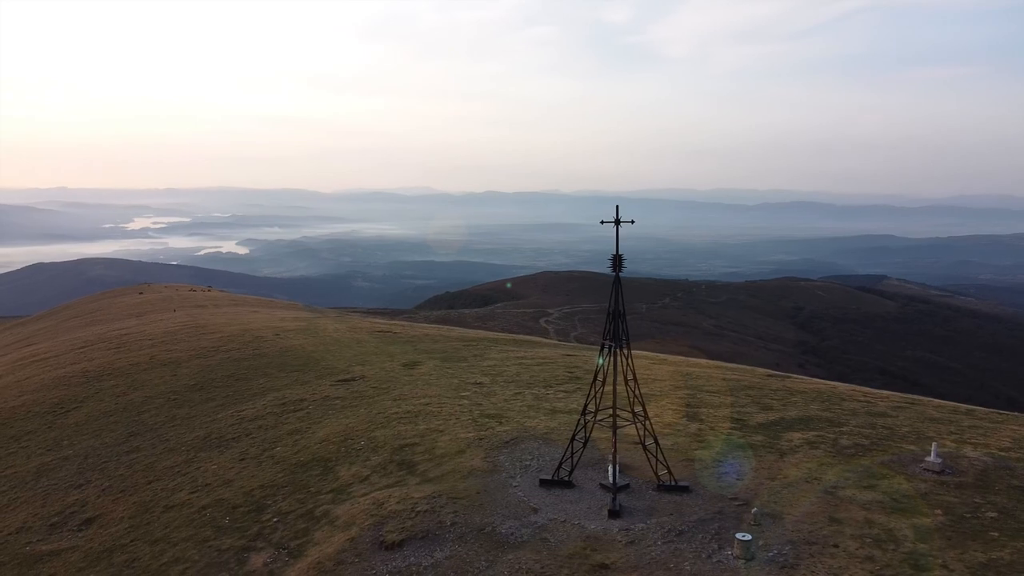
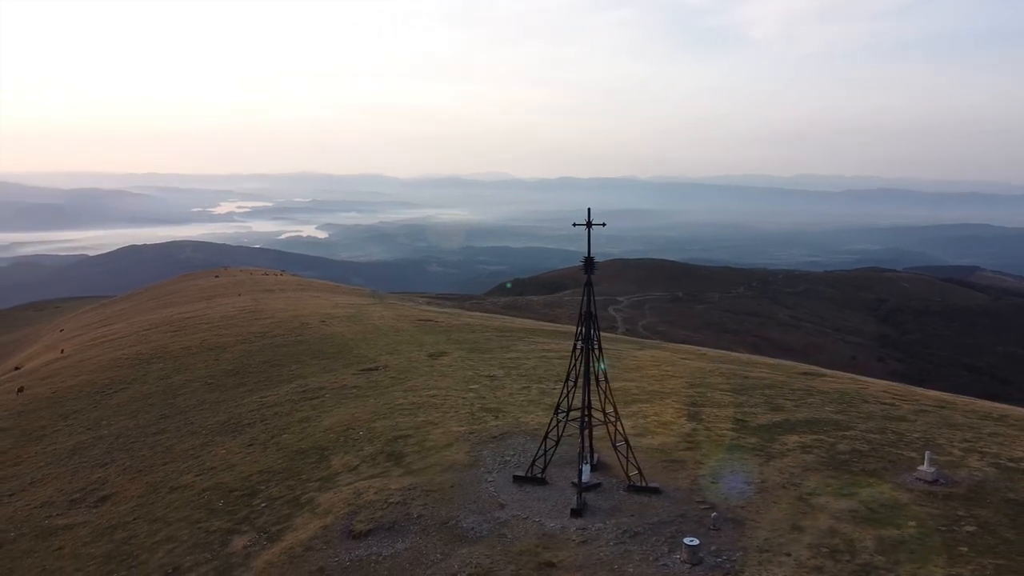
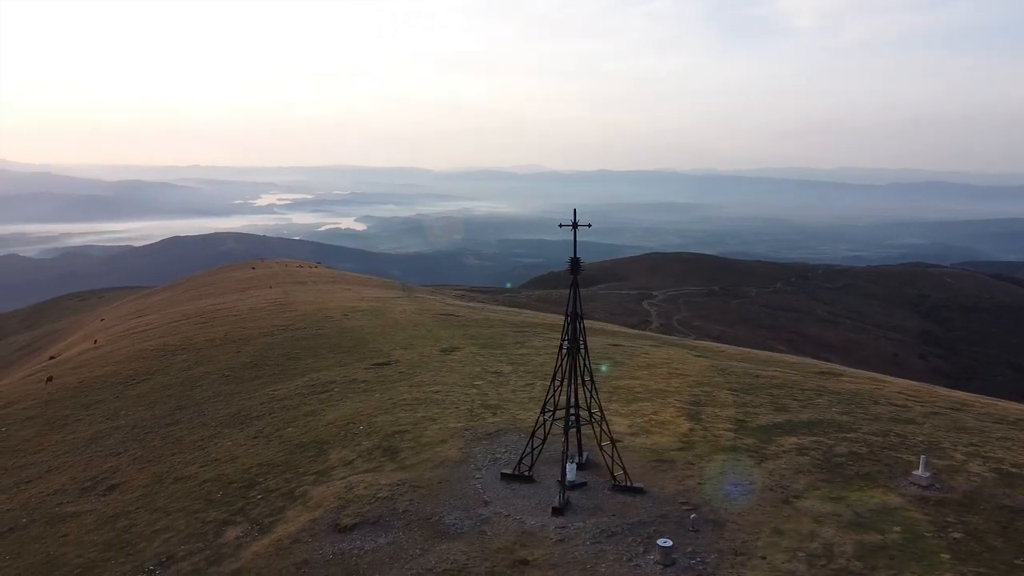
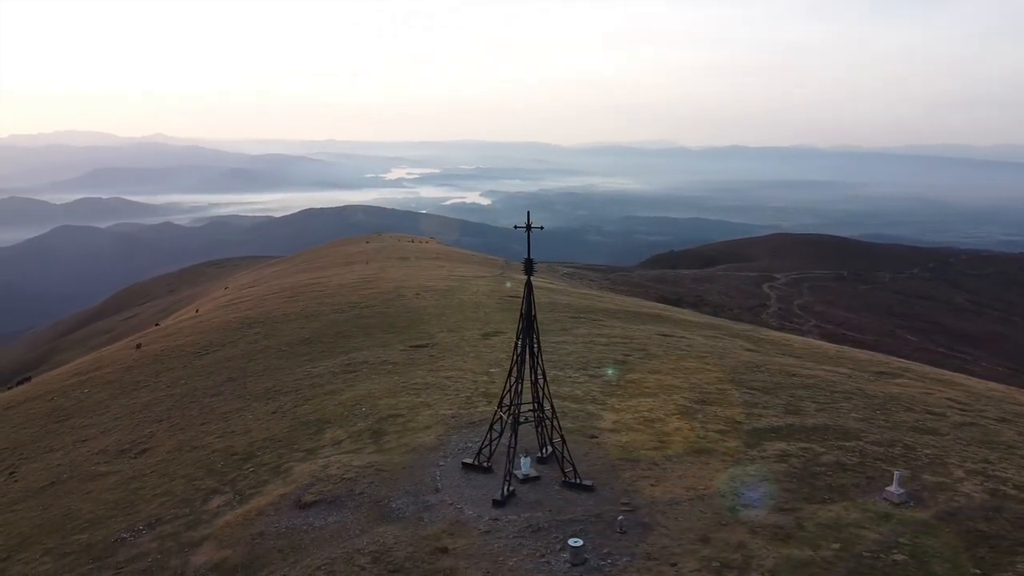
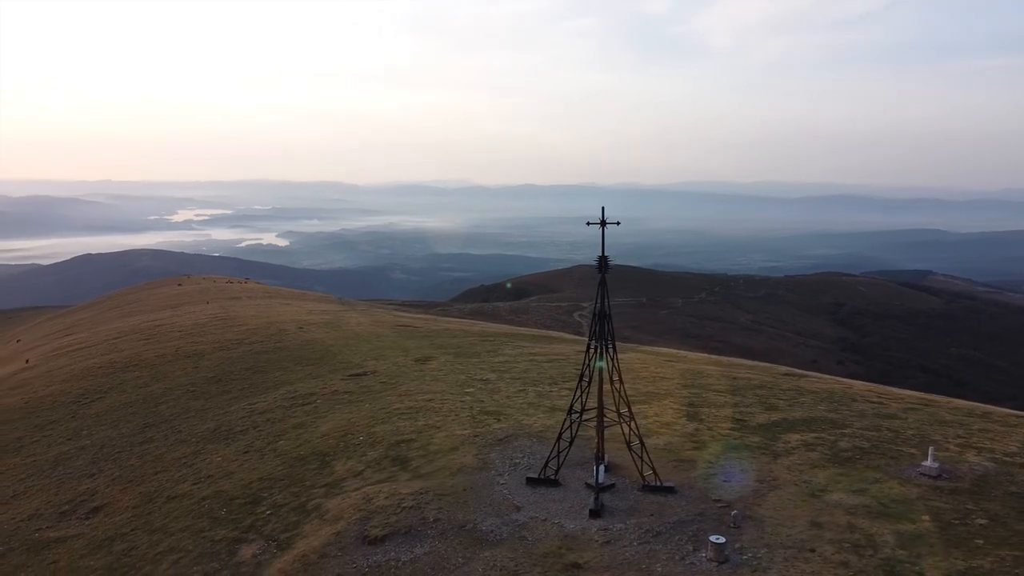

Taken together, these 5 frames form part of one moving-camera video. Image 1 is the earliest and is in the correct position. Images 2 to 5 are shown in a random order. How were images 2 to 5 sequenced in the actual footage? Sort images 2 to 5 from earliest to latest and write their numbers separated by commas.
5, 2, 3, 4
